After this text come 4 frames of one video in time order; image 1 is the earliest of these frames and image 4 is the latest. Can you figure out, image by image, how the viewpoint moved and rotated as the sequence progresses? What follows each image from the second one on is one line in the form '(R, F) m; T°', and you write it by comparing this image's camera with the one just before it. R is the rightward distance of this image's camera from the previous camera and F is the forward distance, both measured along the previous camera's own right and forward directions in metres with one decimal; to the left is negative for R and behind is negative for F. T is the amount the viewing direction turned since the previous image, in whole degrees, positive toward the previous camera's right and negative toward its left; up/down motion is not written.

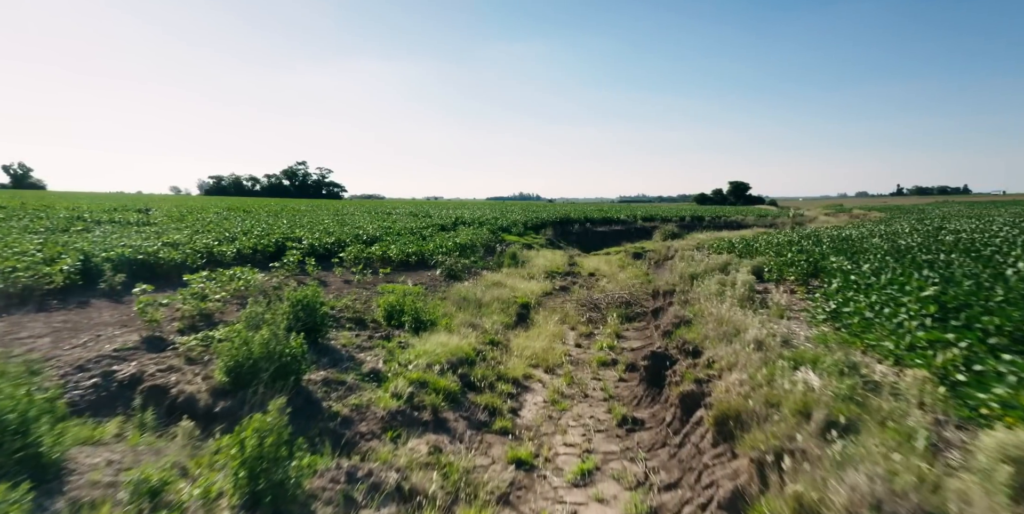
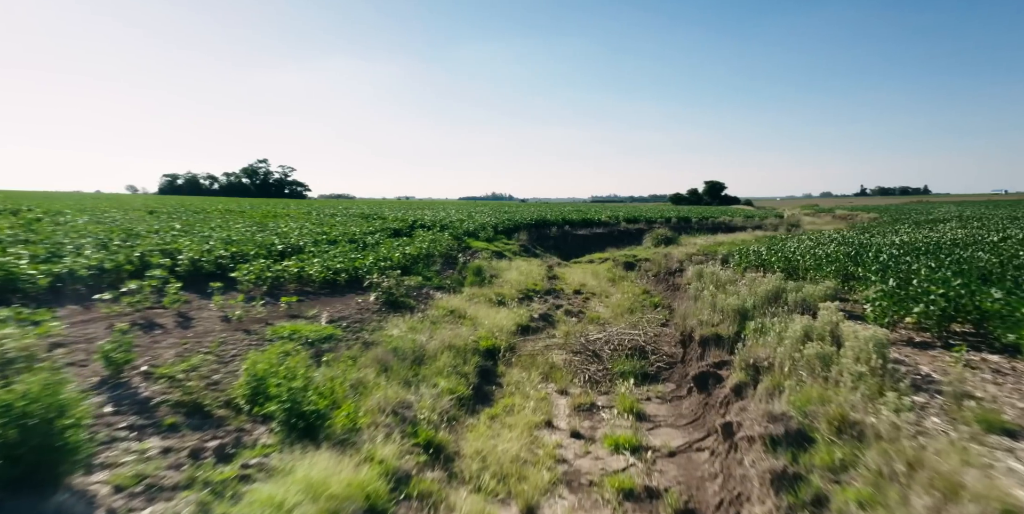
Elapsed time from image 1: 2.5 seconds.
(+0.2, +4.3) m; +3°
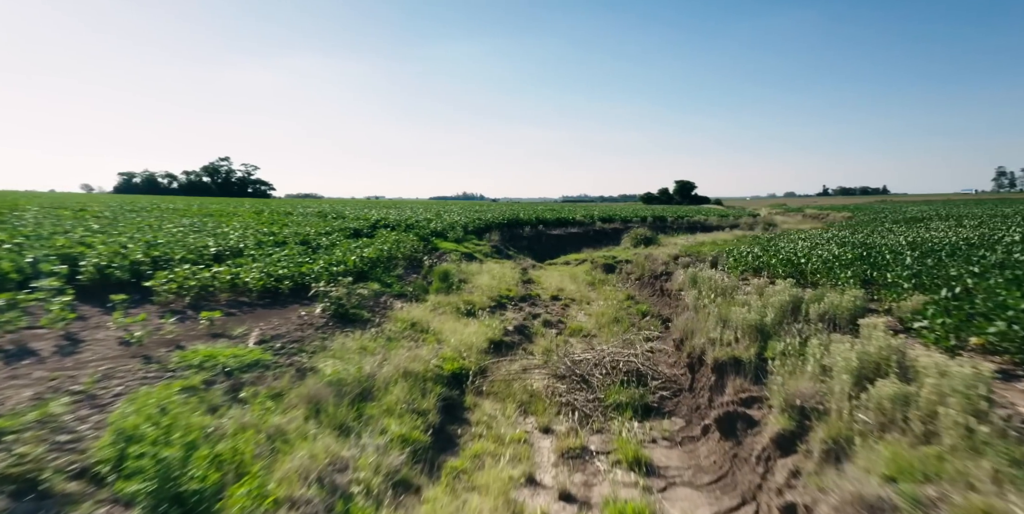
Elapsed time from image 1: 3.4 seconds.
(0.0, +1.6) m; +3°
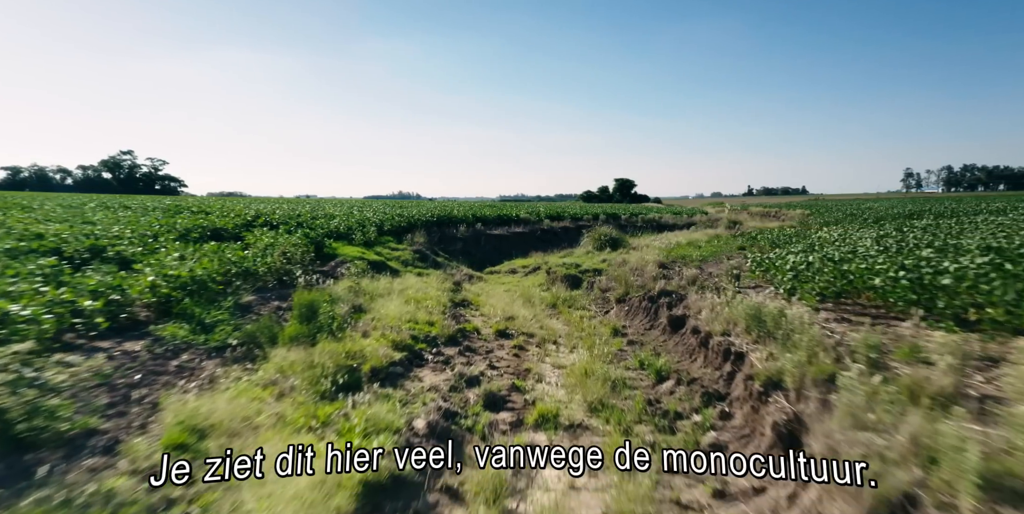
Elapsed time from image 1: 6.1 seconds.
(+0.3, +5.4) m; +7°
